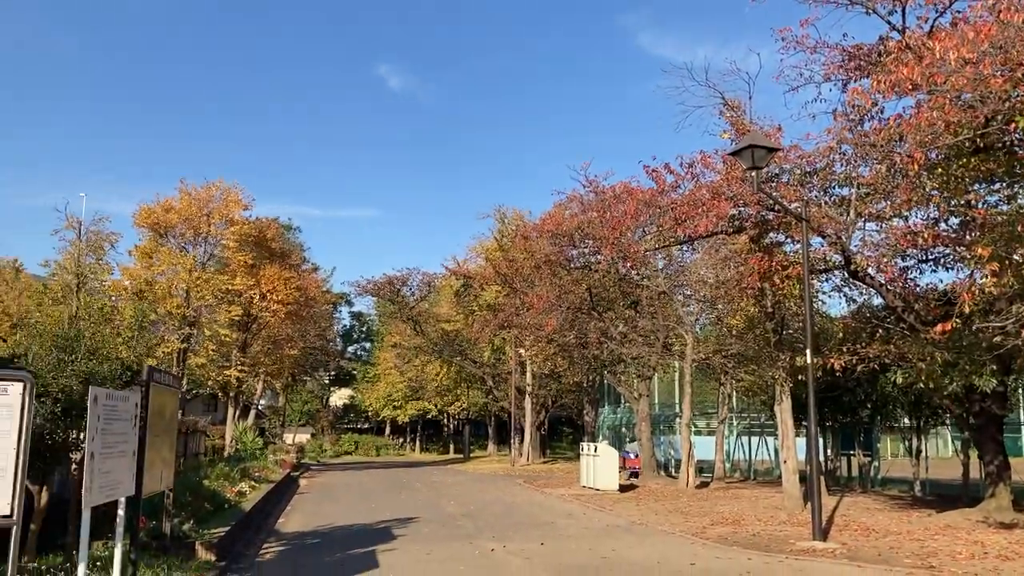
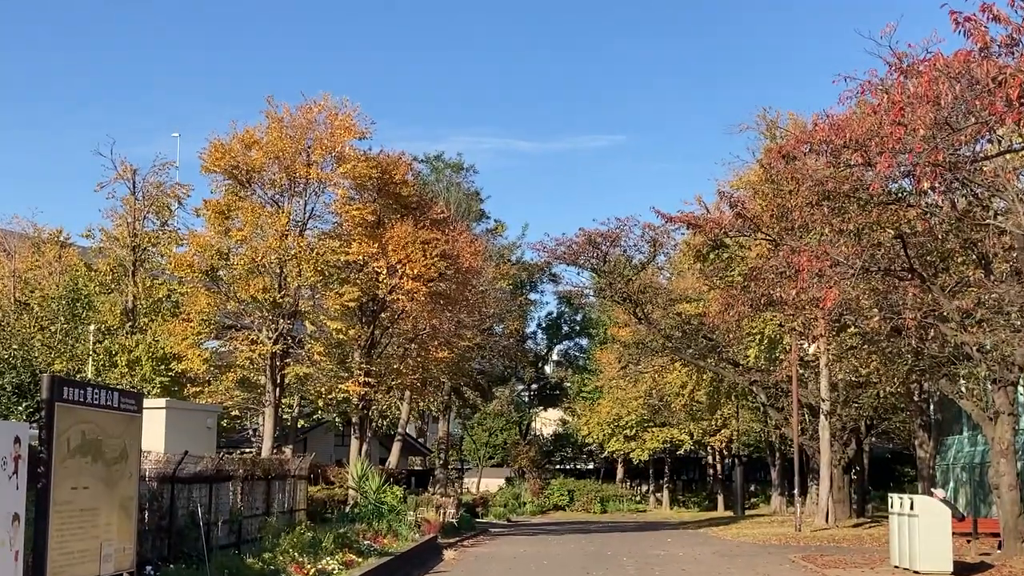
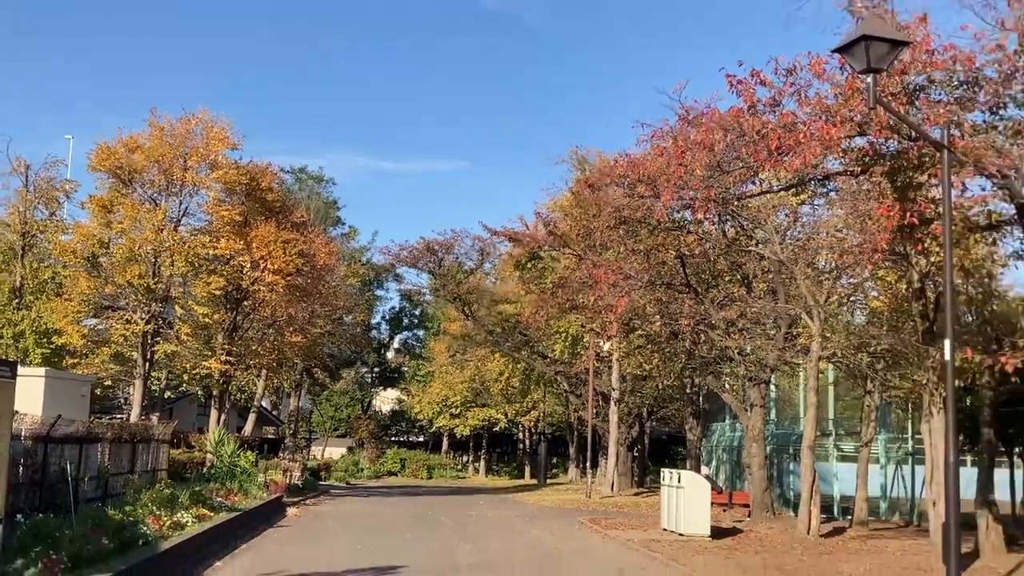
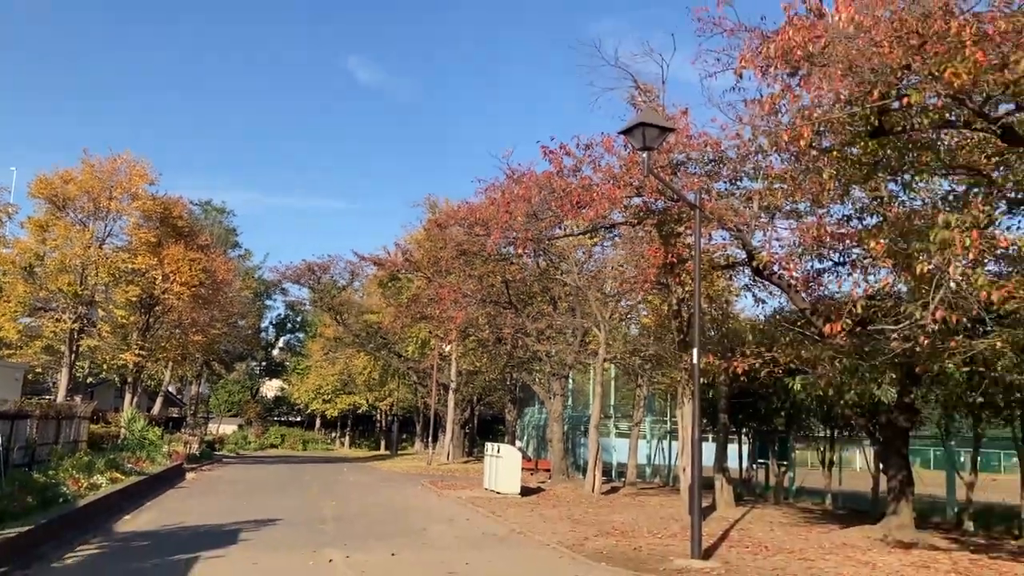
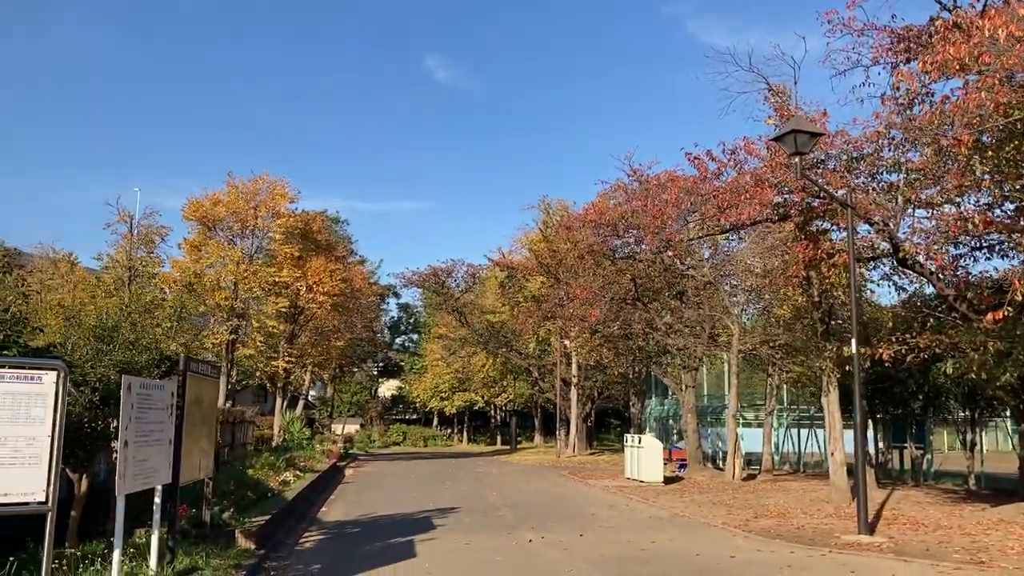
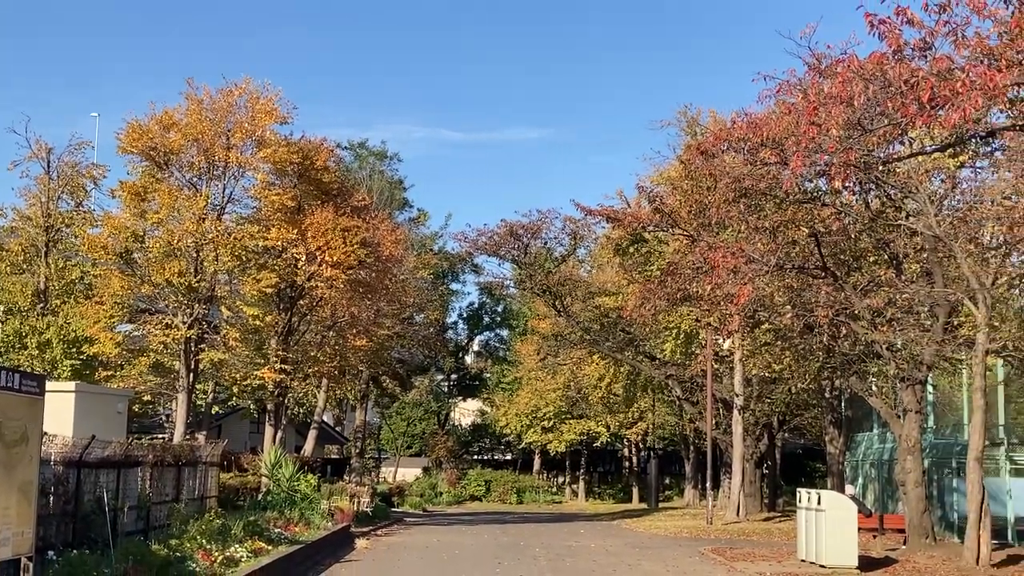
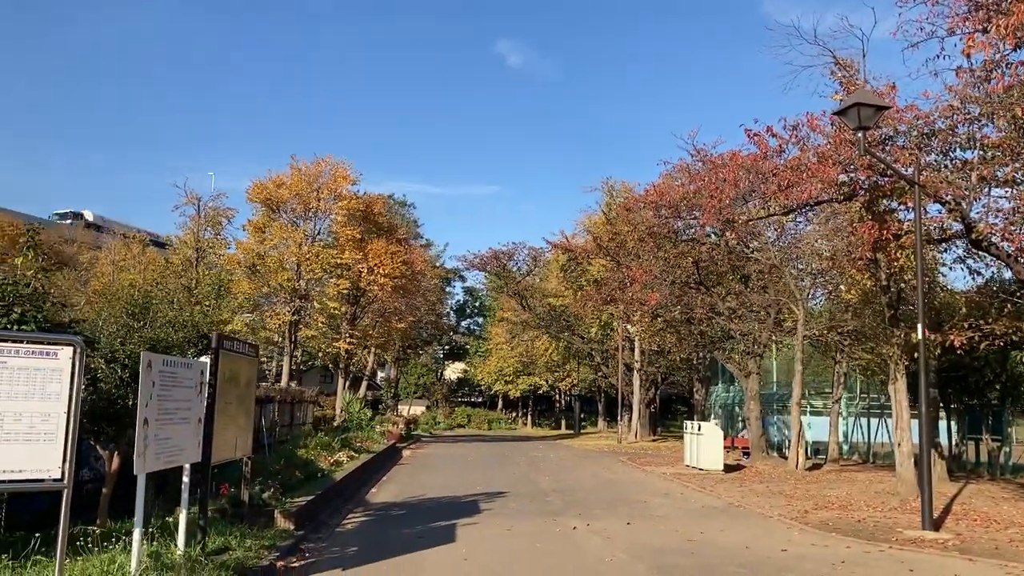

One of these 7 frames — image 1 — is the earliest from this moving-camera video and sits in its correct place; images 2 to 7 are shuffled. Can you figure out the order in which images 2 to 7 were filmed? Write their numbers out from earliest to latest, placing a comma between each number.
5, 7, 2, 6, 3, 4
